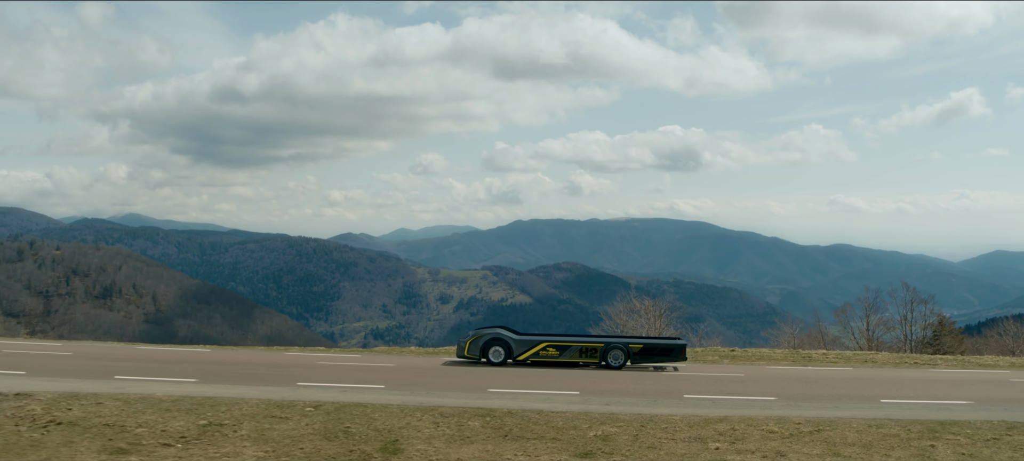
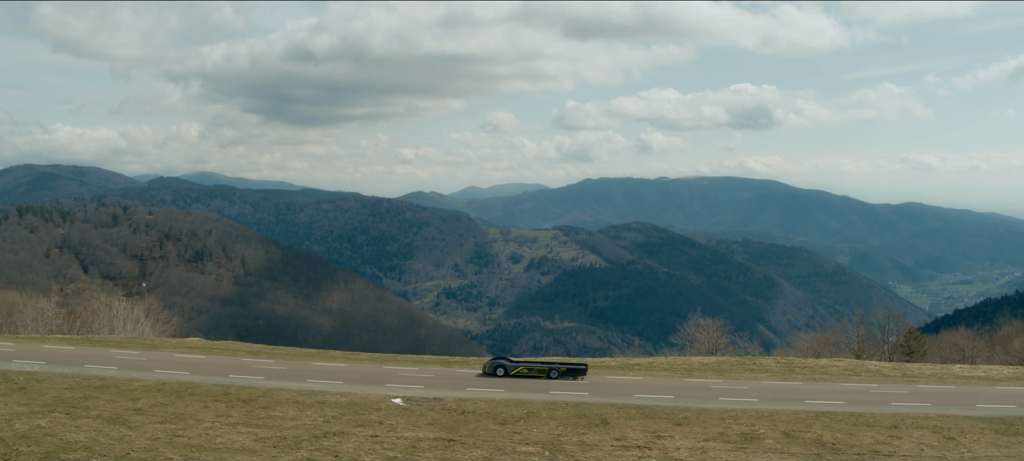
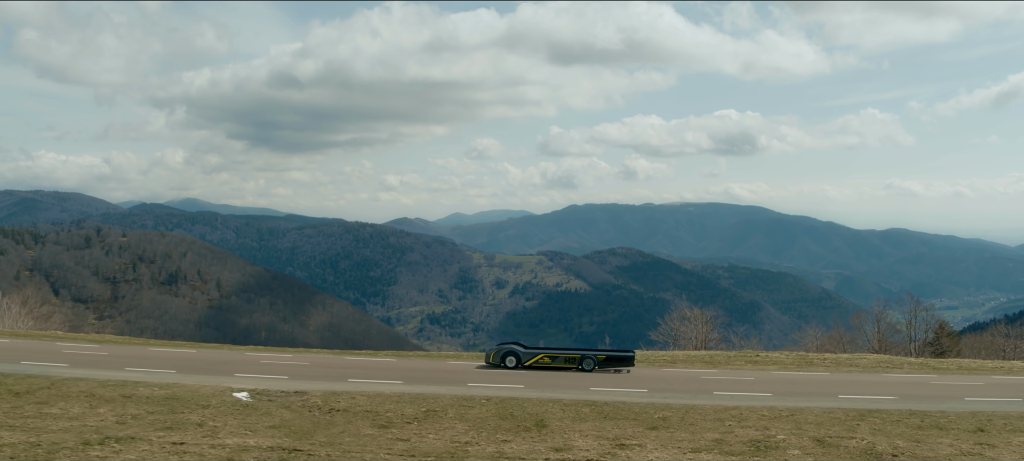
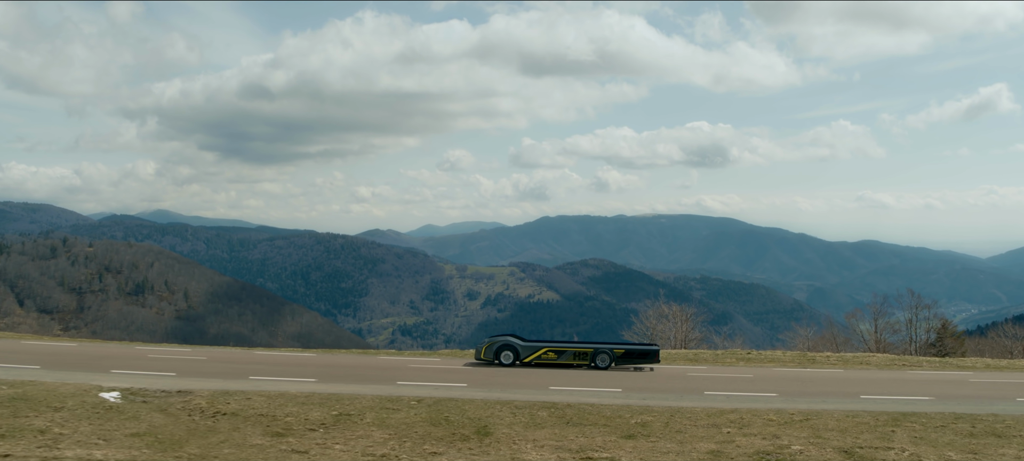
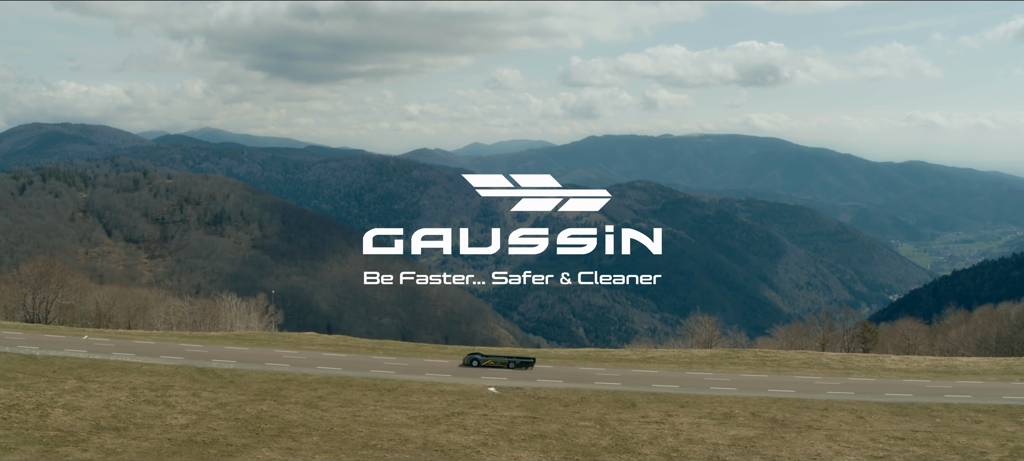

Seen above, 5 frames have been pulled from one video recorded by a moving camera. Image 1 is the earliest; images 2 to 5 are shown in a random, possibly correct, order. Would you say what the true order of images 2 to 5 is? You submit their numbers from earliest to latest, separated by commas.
4, 3, 2, 5
